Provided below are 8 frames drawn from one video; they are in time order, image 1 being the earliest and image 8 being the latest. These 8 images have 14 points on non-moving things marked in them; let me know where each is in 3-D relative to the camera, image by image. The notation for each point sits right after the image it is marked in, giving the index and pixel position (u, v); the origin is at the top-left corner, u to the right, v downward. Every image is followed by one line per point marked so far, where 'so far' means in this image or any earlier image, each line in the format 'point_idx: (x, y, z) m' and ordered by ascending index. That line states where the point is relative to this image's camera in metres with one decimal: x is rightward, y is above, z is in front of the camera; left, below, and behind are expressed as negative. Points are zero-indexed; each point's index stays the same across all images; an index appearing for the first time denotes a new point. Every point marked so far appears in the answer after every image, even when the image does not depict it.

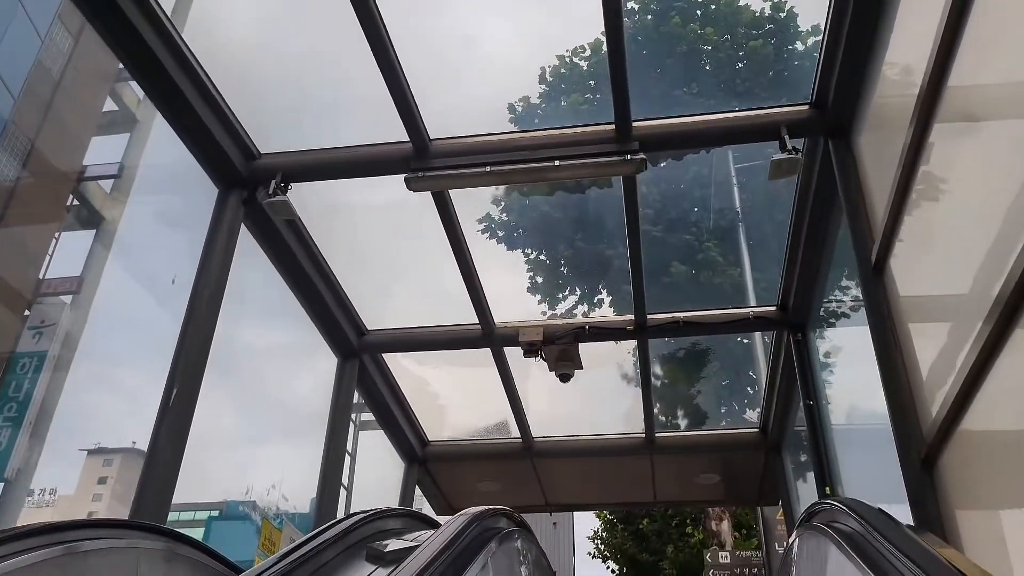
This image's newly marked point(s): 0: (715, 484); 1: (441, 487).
0: (+1.8, -1.8, +7.9) m
1: (-0.7, -1.9, +8.1) m
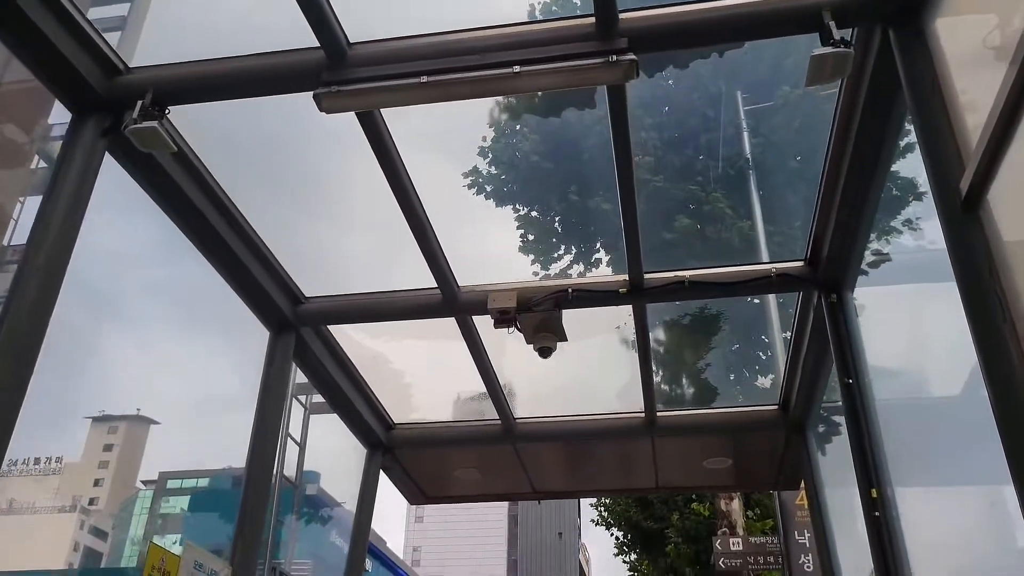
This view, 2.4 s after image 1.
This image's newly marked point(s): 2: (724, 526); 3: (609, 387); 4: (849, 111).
0: (+1.7, -1.4, +6.9) m
1: (-0.8, -1.5, +7.1) m
2: (+2.5, -2.9, +10.4) m
3: (+0.7, -0.7, +6.1) m
4: (+1.4, +0.8, +3.7) m
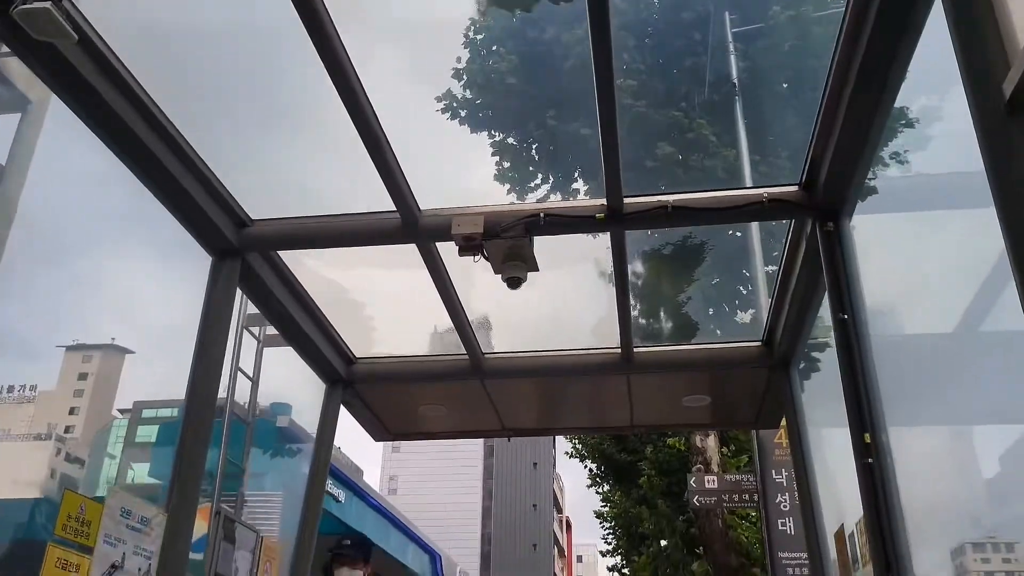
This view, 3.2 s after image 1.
0: (+1.5, -0.9, +6.7) m
1: (-1.1, -1.0, +6.7) m
2: (+2.2, -2.1, +10.3) m
3: (+0.5, -0.2, +5.7) m
4: (+1.3, +1.0, +3.3) m
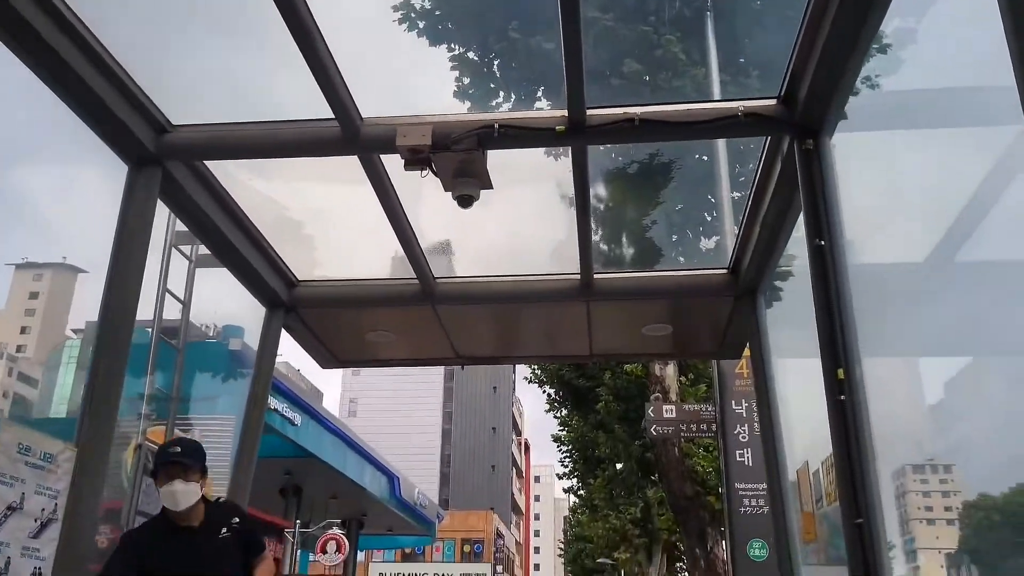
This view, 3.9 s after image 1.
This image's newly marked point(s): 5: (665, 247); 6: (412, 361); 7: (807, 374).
0: (+1.1, -0.4, +6.4) m
1: (-1.4, -0.4, +6.4) m
2: (+1.7, -1.2, +10.1) m
3: (+0.2, +0.3, +5.4) m
4: (+1.1, +1.3, +2.9) m
5: (+1.0, +0.3, +5.4) m
6: (-0.8, -0.6, +6.9) m
7: (+1.6, -0.5, +4.7) m
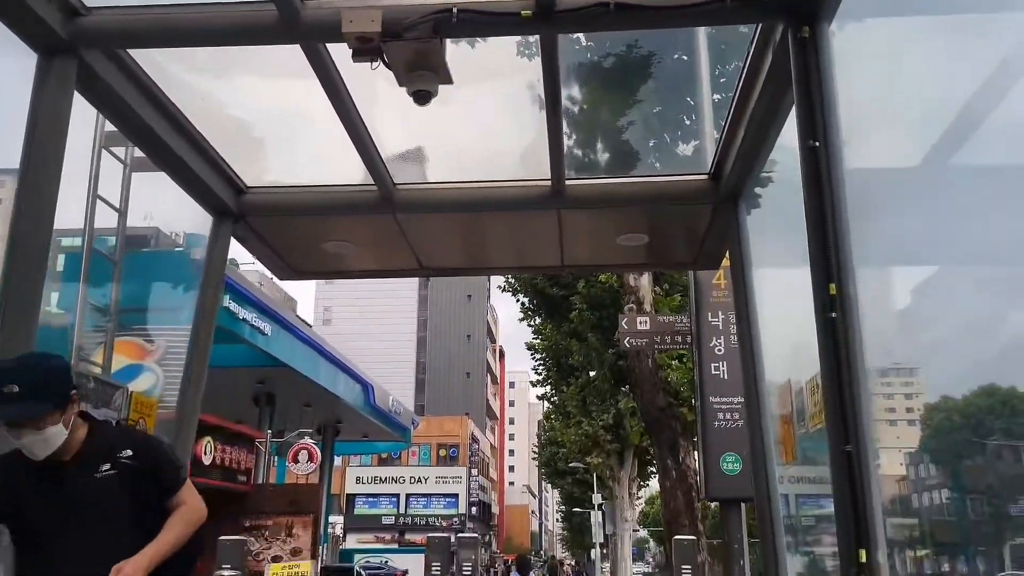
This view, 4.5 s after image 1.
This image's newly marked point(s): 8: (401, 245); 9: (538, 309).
0: (+0.9, +0.3, +6.1) m
1: (-1.6, +0.3, +6.0) m
2: (+1.4, -0.1, +9.9) m
3: (0.0, +0.8, +5.0) m
4: (+1.0, +1.6, +2.4) m
5: (+0.8, +0.8, +5.1) m
6: (-1.0, +0.1, +6.6) m
7: (+1.4, 0.0, +4.4) m
8: (-0.8, +0.3, +6.0) m
9: (+0.5, -0.4, +17.0) m
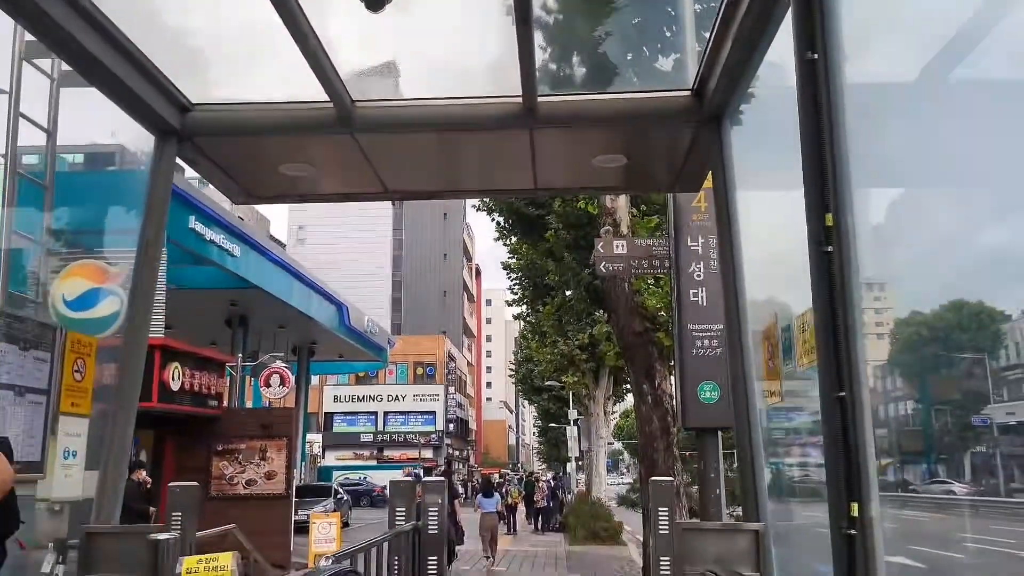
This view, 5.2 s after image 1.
0: (+0.7, +0.8, +5.8) m
1: (-1.8, +0.8, +5.6) m
2: (+1.1, +0.7, +9.6) m
3: (-0.2, +1.2, +4.6) m
4: (+0.9, +1.7, +2.0) m
5: (+0.6, +1.2, +4.7) m
6: (-1.2, +0.7, +6.2) m
7: (+1.3, +0.4, +4.2) m
8: (-1.0, +0.8, +5.6) m
9: (0.0, +1.1, +16.6) m
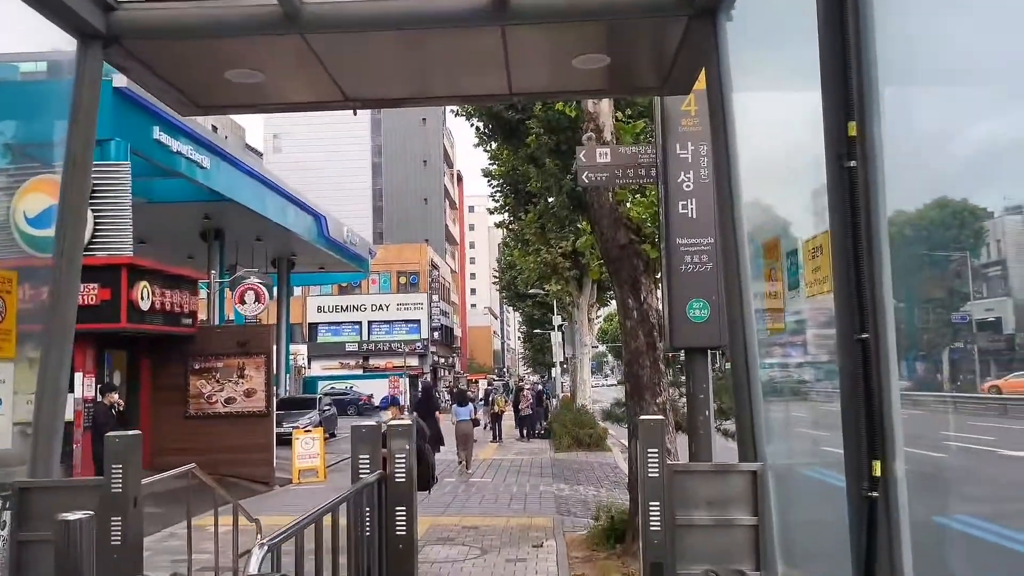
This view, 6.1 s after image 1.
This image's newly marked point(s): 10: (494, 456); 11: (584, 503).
0: (+0.5, +1.3, +5.3) m
1: (-2.0, +1.2, +5.1) m
2: (+0.8, +1.7, +9.1) m
3: (-0.3, +1.6, +4.0) m
4: (+0.8, +1.8, +1.4) m
5: (+0.4, +1.6, +4.1) m
6: (-1.4, +1.2, +5.7) m
7: (+1.2, +0.7, +3.7) m
8: (-1.1, +1.3, +5.1) m
9: (-0.4, +2.8, +16.0) m
10: (-0.4, -3.8, +19.4) m
11: (+1.0, -2.9, +11.7) m
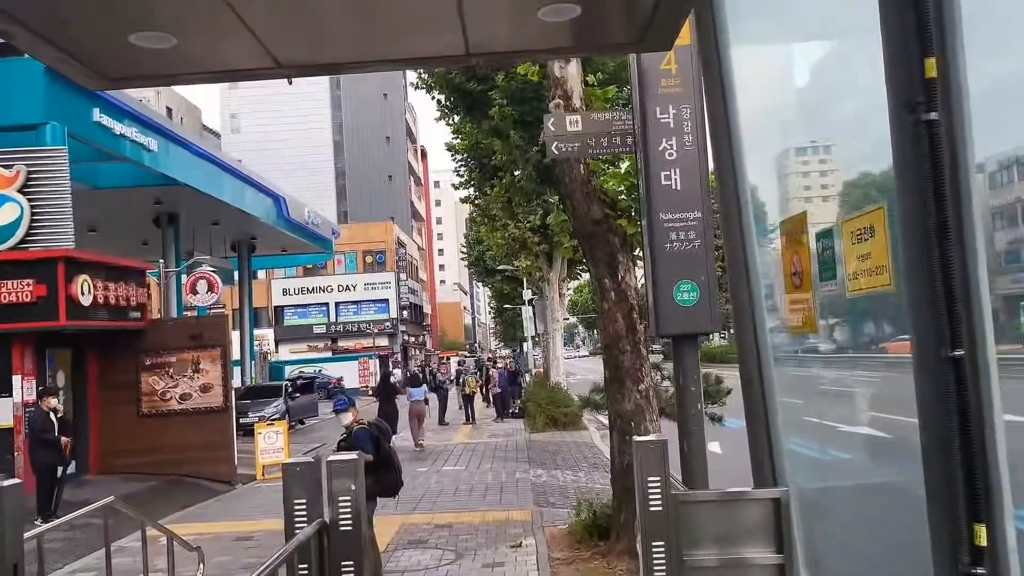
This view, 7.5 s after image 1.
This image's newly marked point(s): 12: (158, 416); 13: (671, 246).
0: (+0.3, +1.4, +4.6) m
1: (-2.2, +1.2, +4.3) m
2: (+0.4, +1.9, +8.4) m
3: (-0.5, +1.6, +3.3) m
4: (+0.7, +1.8, +0.7) m
5: (+0.2, +1.7, +3.5) m
6: (-1.7, +1.2, +5.0) m
7: (+1.0, +0.8, +3.1) m
8: (-1.4, +1.3, +4.4) m
9: (-1.0, +3.2, +15.3) m
10: (-1.0, -3.3, +18.9) m
11: (+0.7, -2.6, +11.2) m
12: (-5.2, -1.9, +12.8) m
13: (+1.0, +0.3, +5.6) m
